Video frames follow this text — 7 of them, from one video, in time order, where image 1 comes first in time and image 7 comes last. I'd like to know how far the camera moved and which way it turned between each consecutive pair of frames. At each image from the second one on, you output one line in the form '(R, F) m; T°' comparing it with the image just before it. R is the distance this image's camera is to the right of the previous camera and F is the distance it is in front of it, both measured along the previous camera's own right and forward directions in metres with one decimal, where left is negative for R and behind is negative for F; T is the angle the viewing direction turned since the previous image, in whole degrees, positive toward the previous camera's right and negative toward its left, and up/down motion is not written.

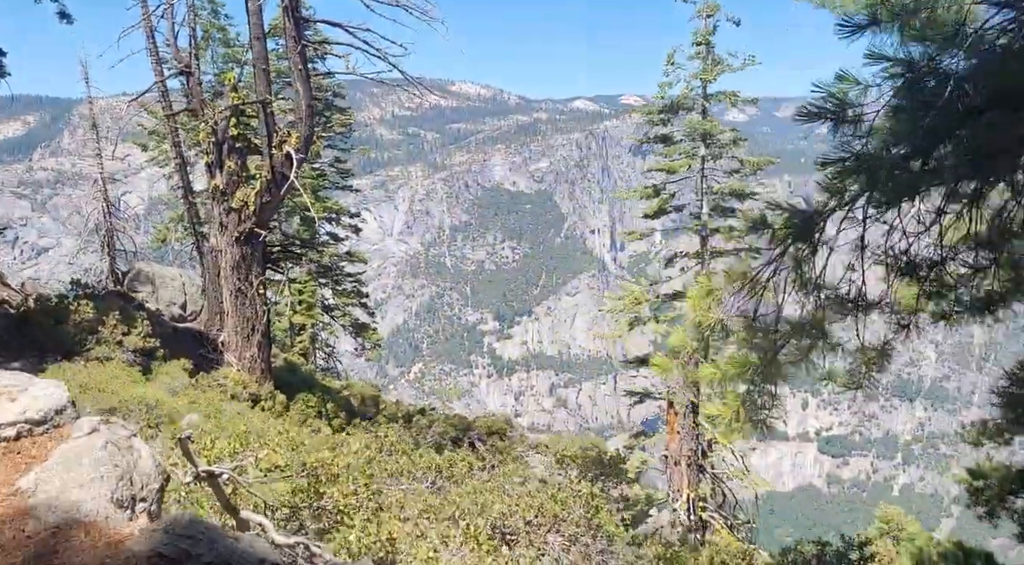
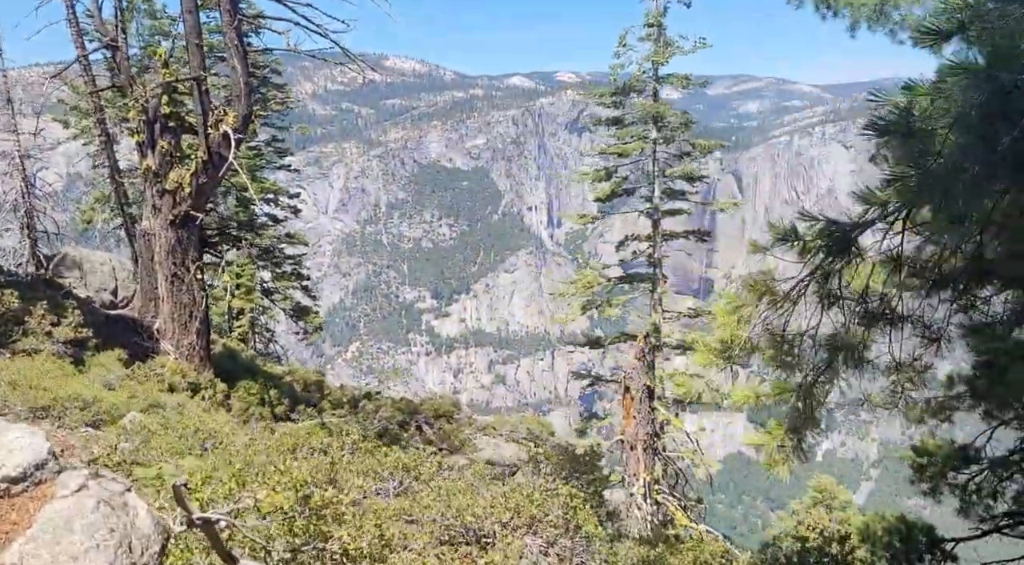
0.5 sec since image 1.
(-0.2, +0.2) m; +3°
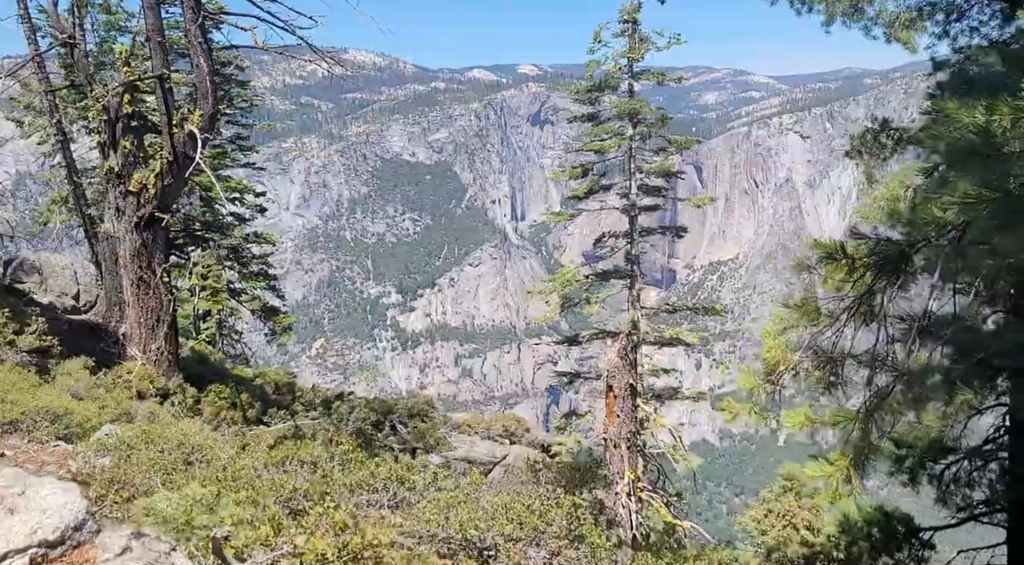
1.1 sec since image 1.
(-0.2, +0.2) m; +2°
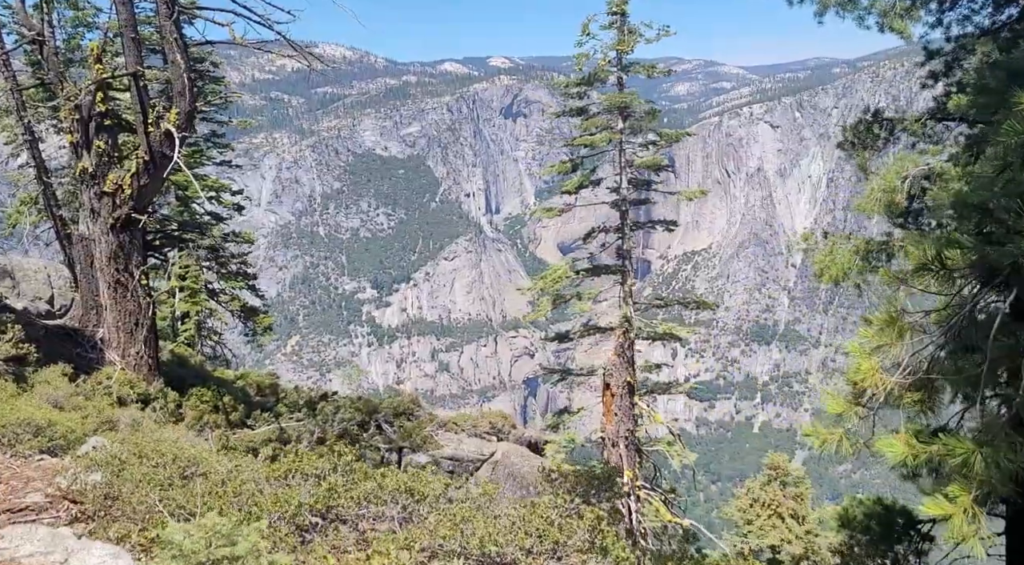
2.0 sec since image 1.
(-0.2, +0.3) m; +1°
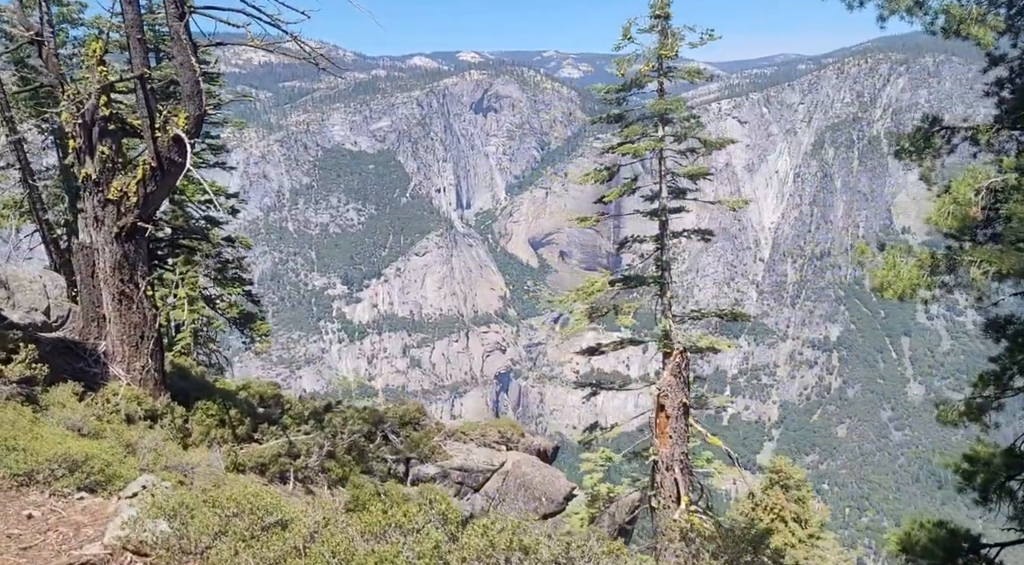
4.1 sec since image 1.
(-0.8, +0.5) m; +2°
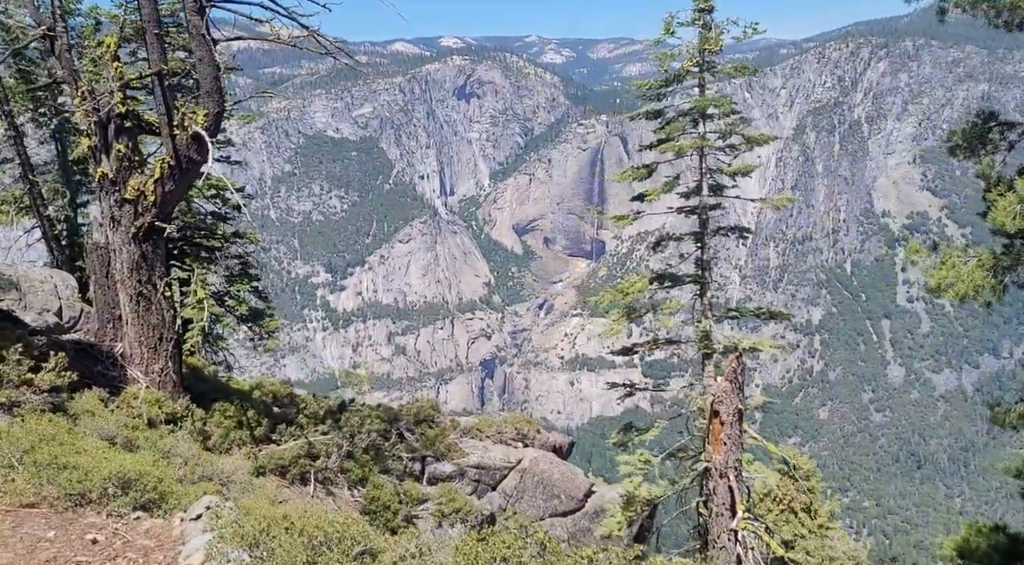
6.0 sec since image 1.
(-0.6, +0.3) m; +1°
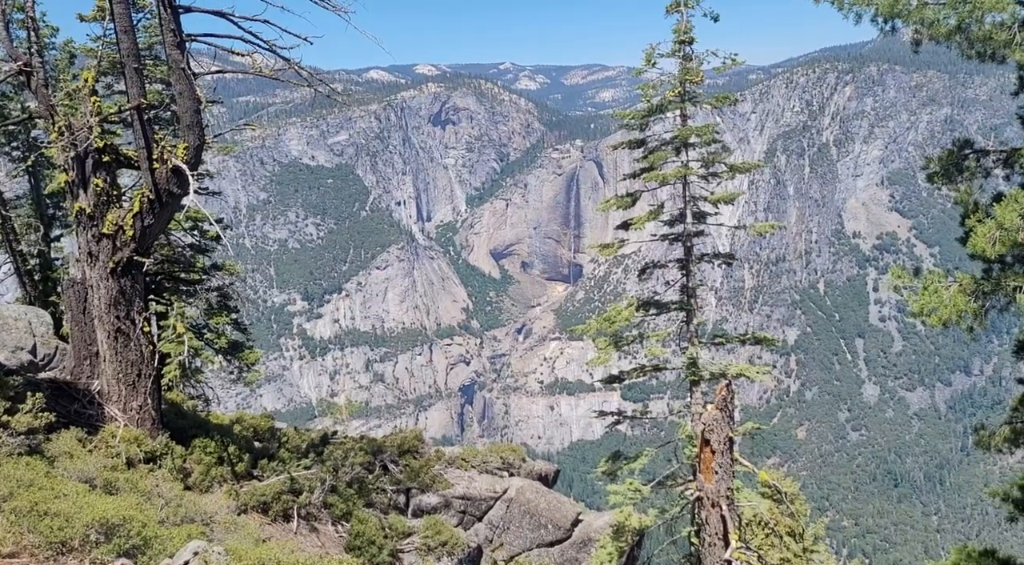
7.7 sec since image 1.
(-0.1, +0.1) m; +1°
